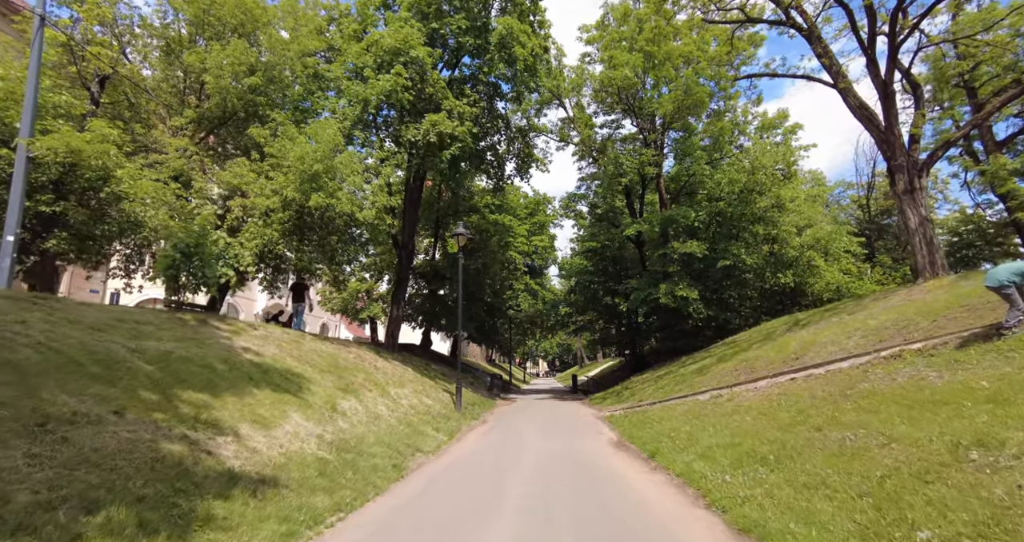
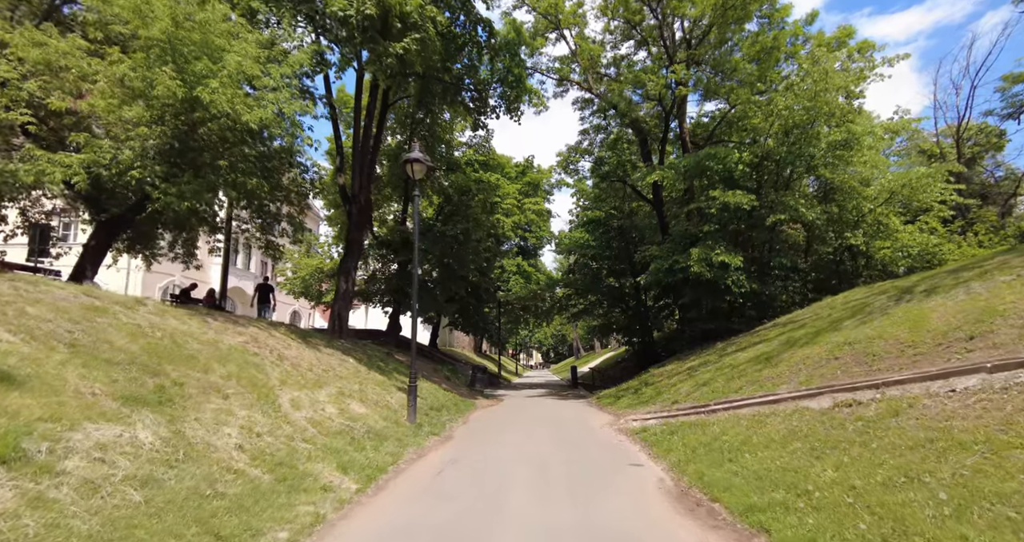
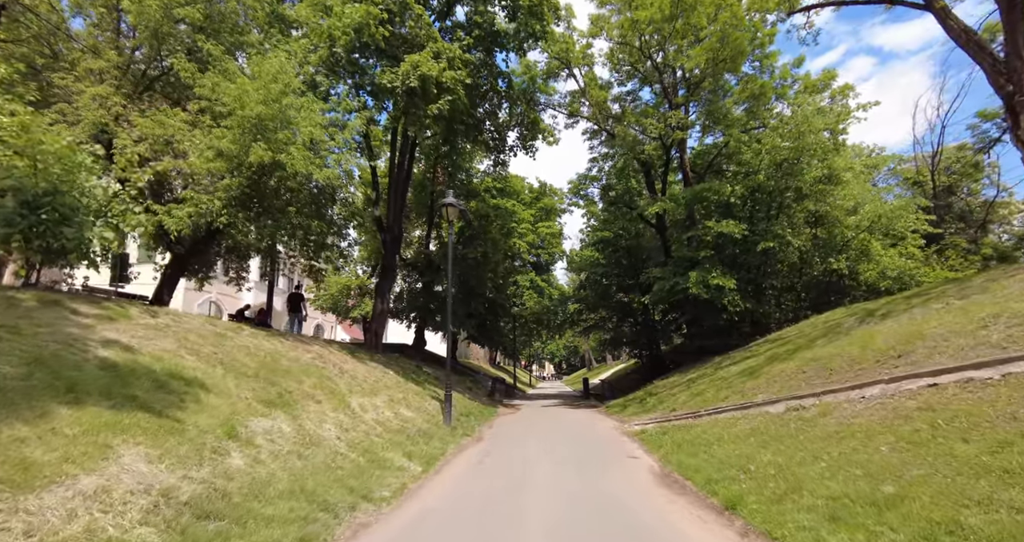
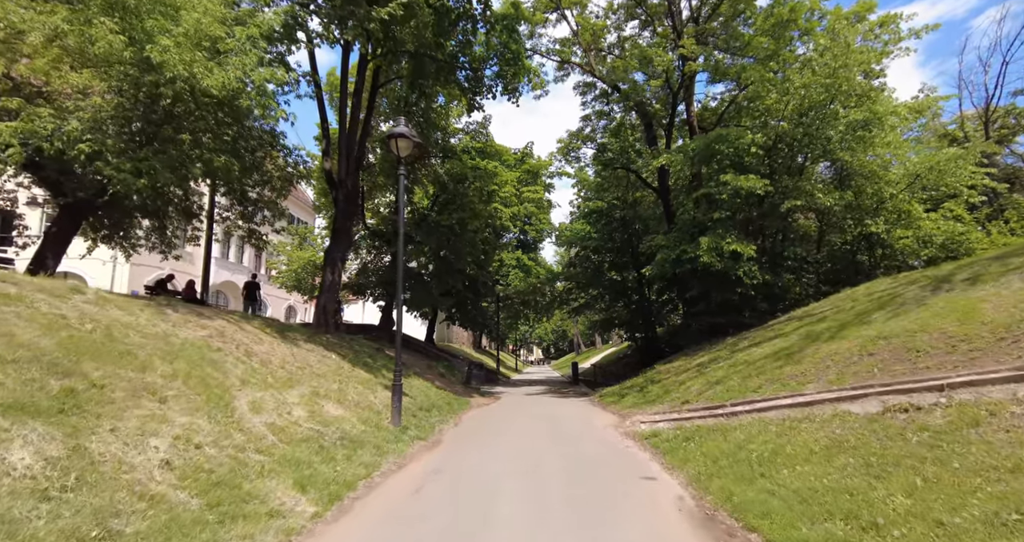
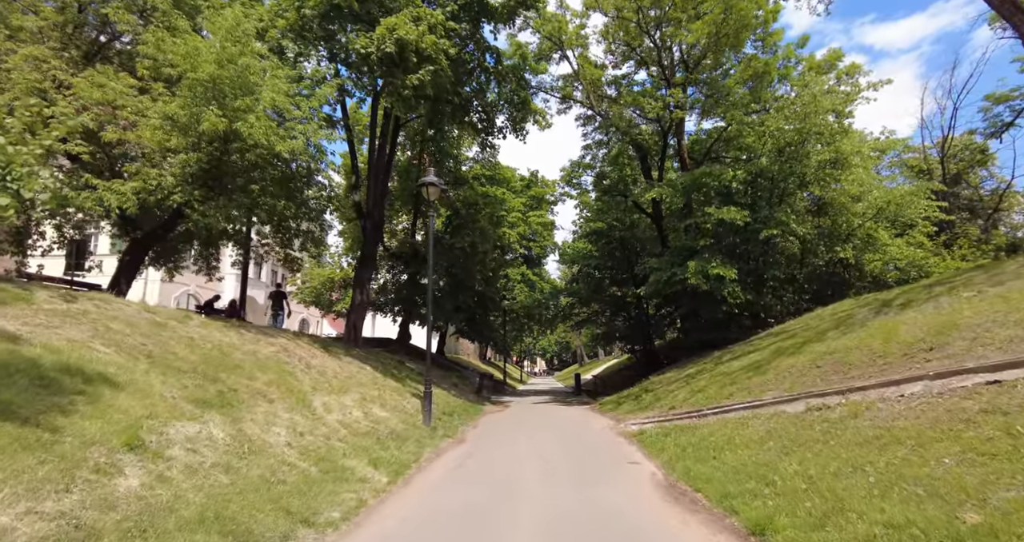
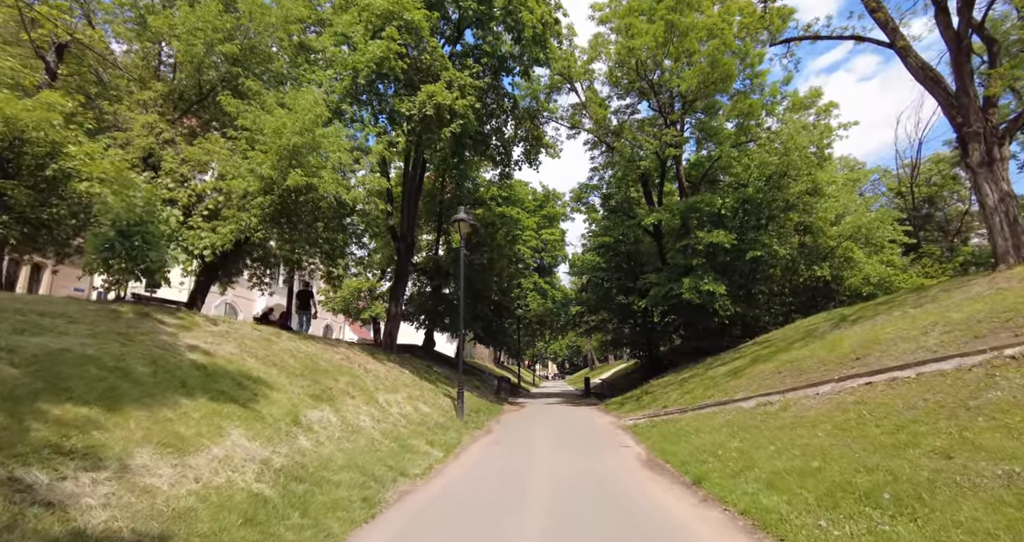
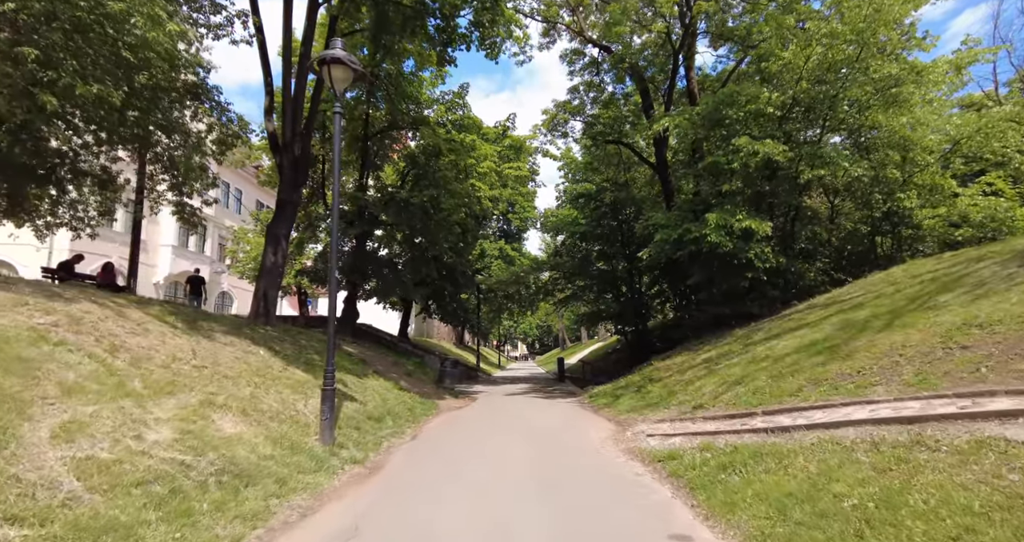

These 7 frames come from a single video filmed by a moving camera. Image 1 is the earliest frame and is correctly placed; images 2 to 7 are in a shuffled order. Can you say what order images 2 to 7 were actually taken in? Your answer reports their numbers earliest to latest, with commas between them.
6, 3, 5, 2, 4, 7
